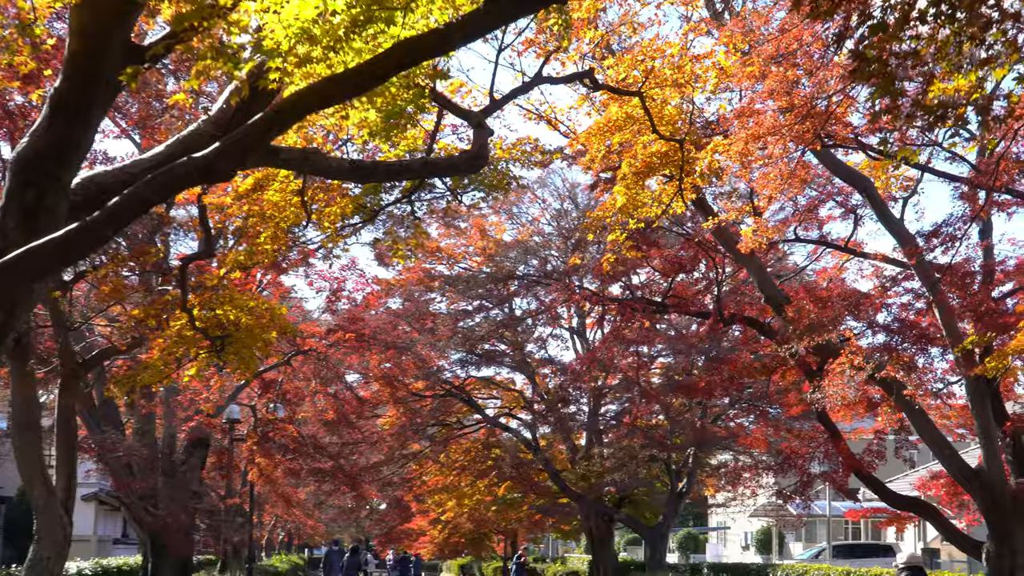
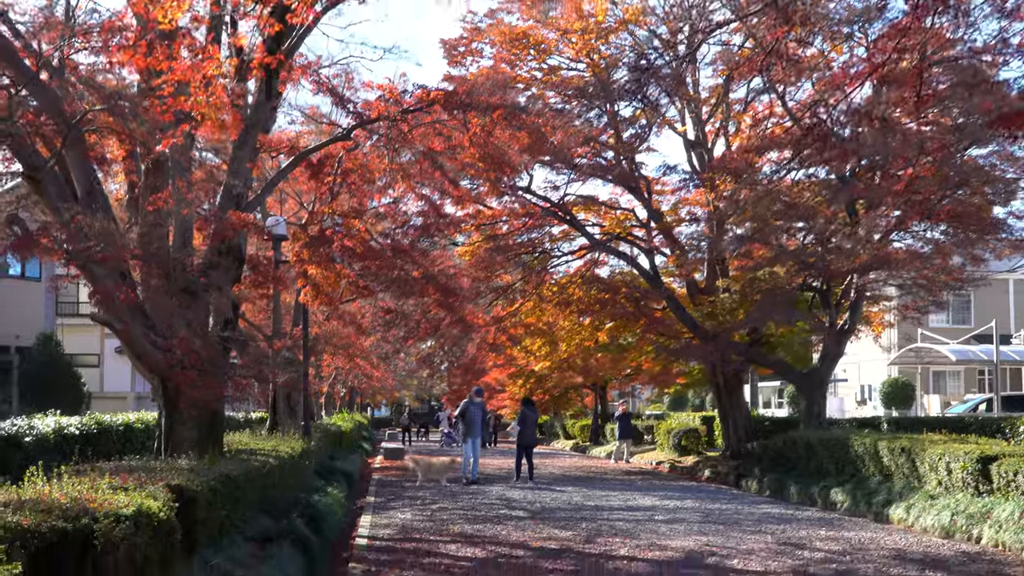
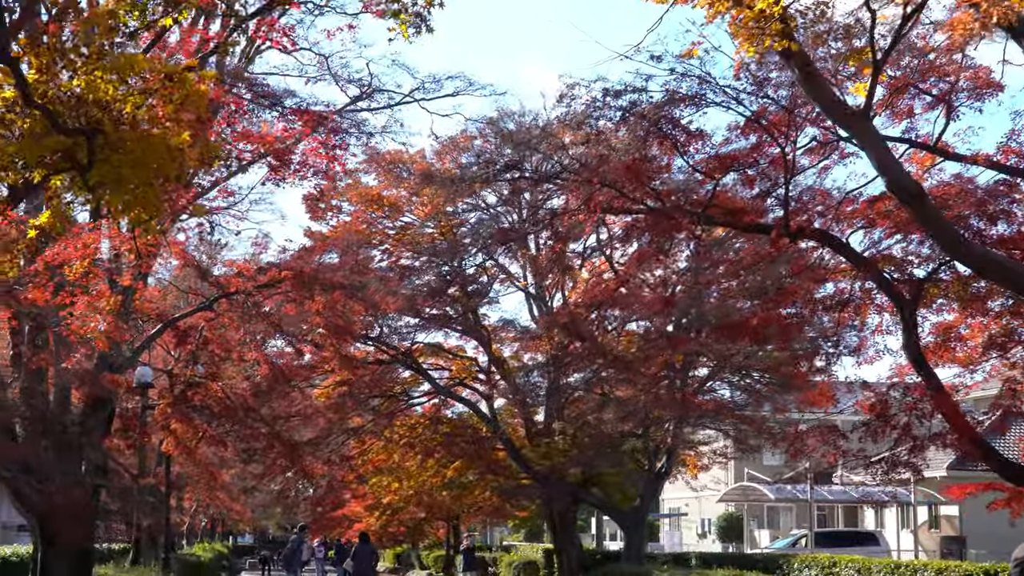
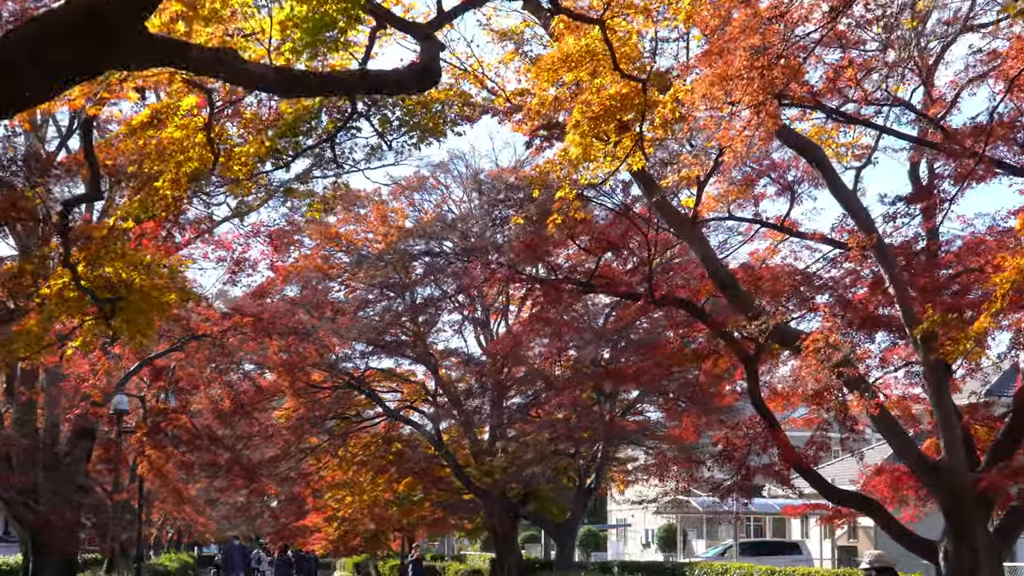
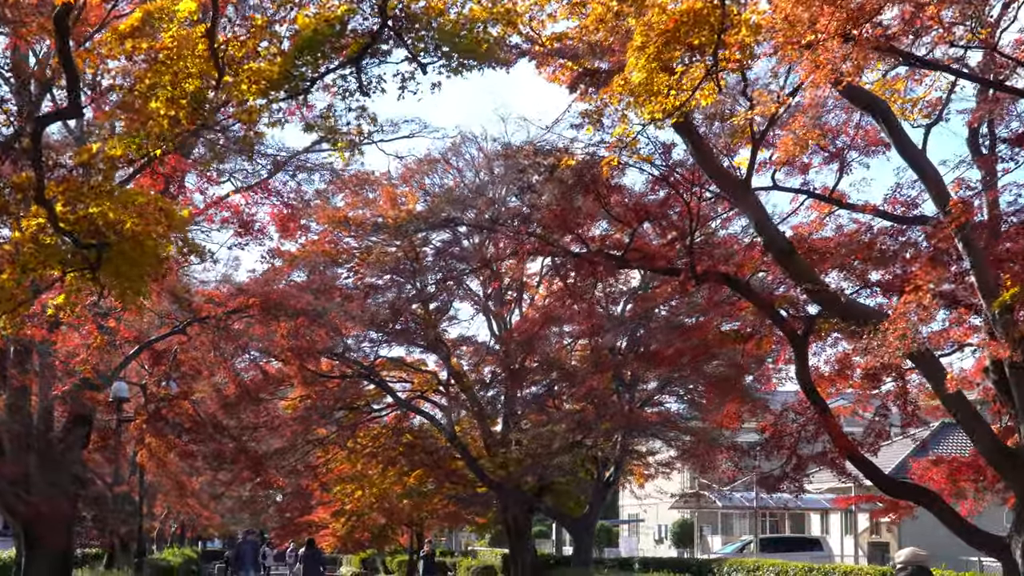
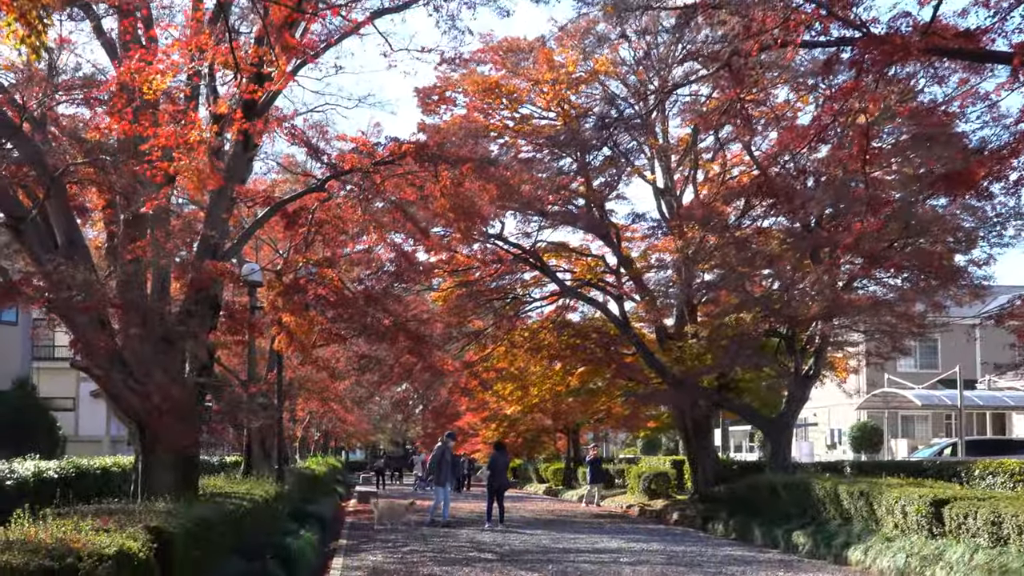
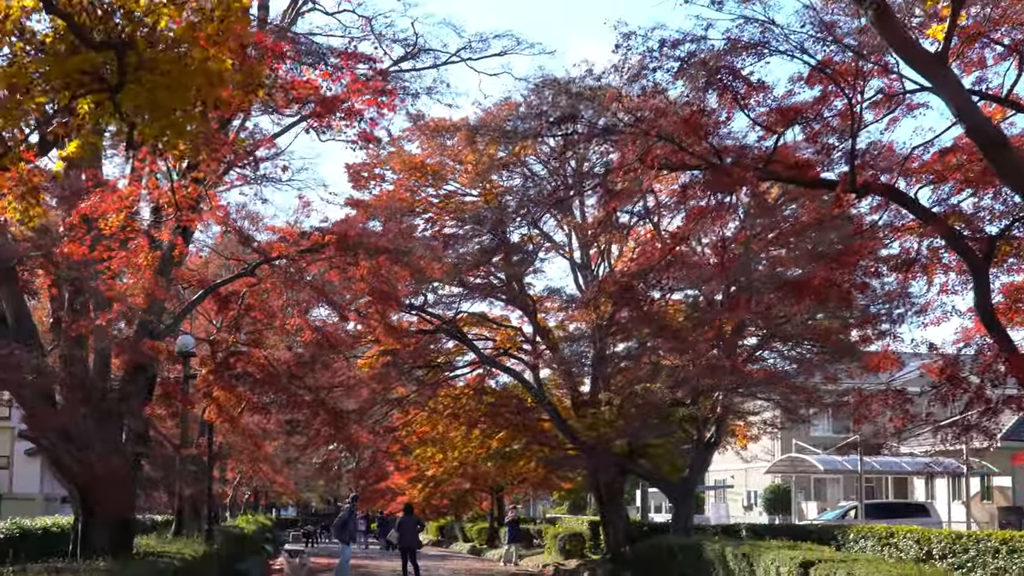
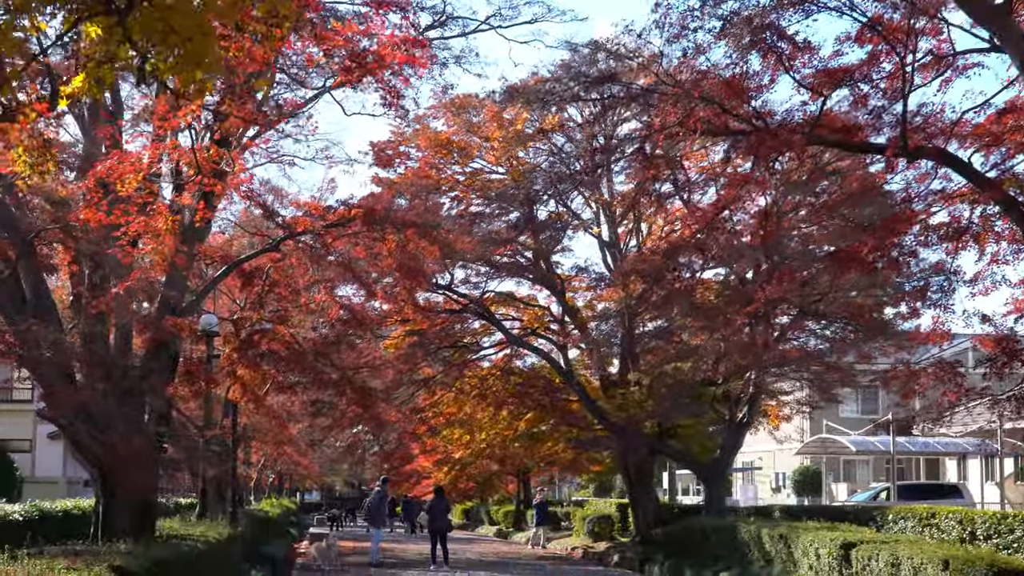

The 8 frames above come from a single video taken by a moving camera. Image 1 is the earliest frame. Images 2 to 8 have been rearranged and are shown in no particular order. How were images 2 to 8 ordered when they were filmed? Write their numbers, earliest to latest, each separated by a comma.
4, 5, 3, 7, 8, 6, 2
